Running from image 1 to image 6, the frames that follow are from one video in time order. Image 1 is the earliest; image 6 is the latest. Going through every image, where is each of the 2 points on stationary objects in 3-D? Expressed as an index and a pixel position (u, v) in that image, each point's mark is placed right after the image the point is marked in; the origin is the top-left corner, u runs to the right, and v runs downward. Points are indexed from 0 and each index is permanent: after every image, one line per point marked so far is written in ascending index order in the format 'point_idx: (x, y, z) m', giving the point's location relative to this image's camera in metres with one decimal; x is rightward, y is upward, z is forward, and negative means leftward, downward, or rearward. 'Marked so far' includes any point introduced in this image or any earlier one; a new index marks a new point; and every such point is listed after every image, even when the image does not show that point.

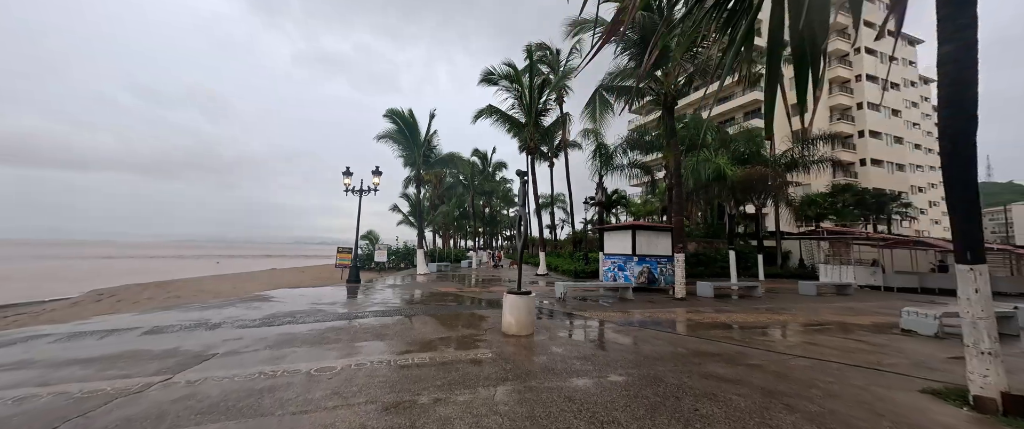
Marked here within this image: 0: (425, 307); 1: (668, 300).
0: (-2.2, -2.5, +9.6) m
1: (+4.9, -2.7, +11.3) m
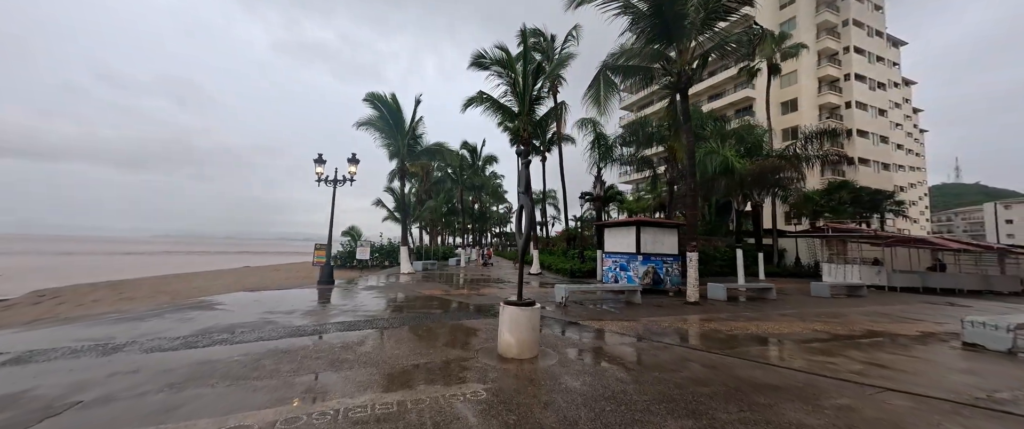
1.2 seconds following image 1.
0: (-2.4, -2.3, +8.2) m
1: (+4.7, -2.5, +10.1) m
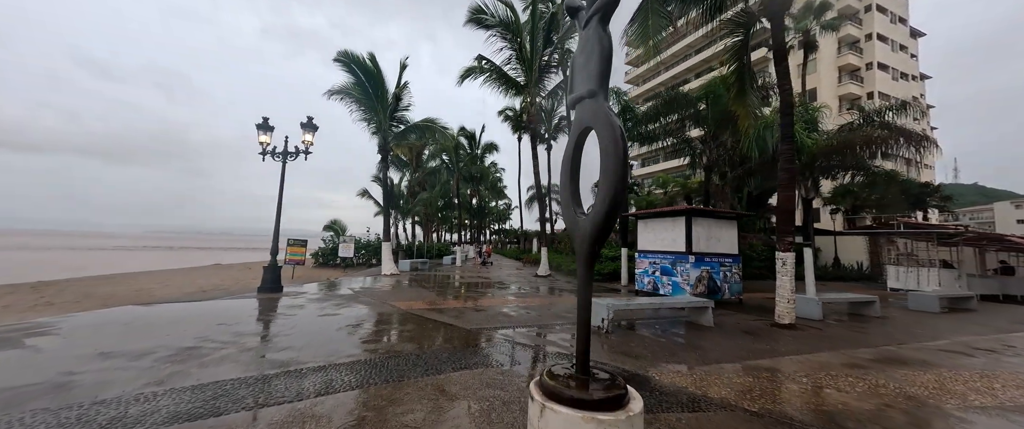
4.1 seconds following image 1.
0: (-2.1, -1.9, +5.1) m
1: (+4.9, -2.2, +7.0) m
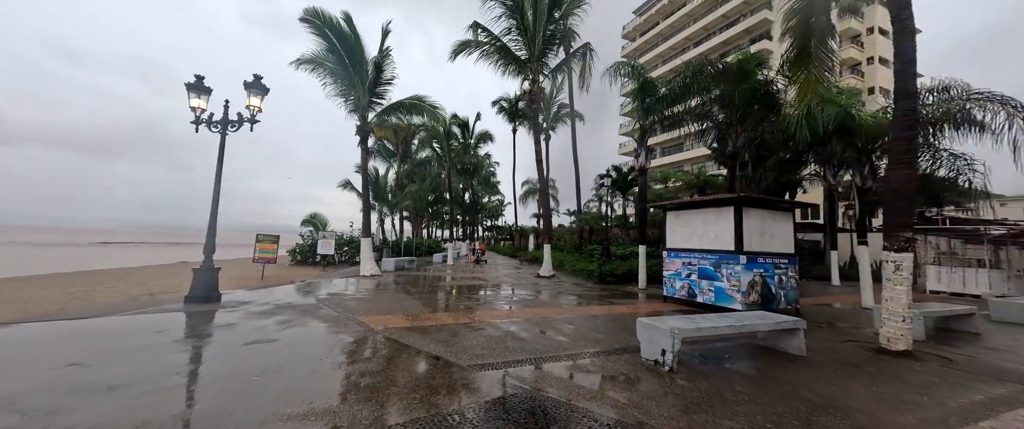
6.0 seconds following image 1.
0: (-1.9, -1.7, +3.0) m
1: (+5.1, -2.0, +5.1) m
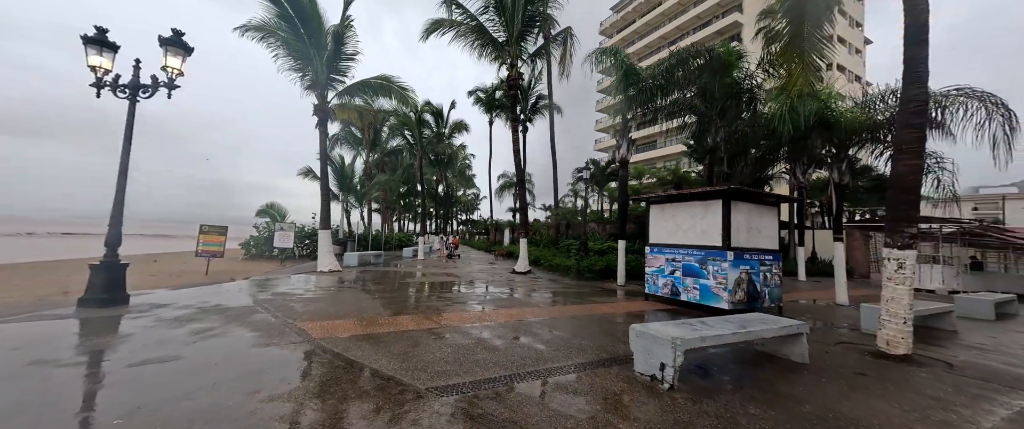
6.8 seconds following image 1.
0: (-2.1, -1.6, +2.2) m
1: (+4.7, -1.9, +4.8) m
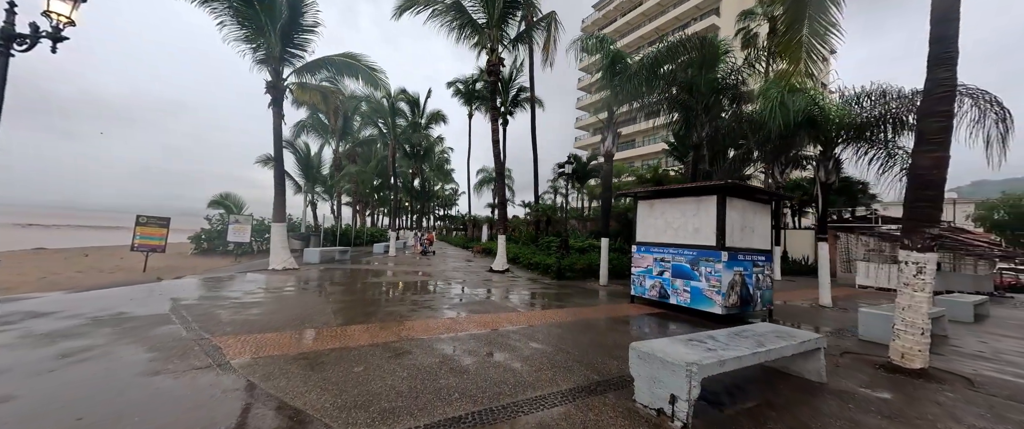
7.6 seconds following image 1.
0: (-2.2, -1.5, +1.2) m
1: (+4.4, -1.9, +4.3) m
